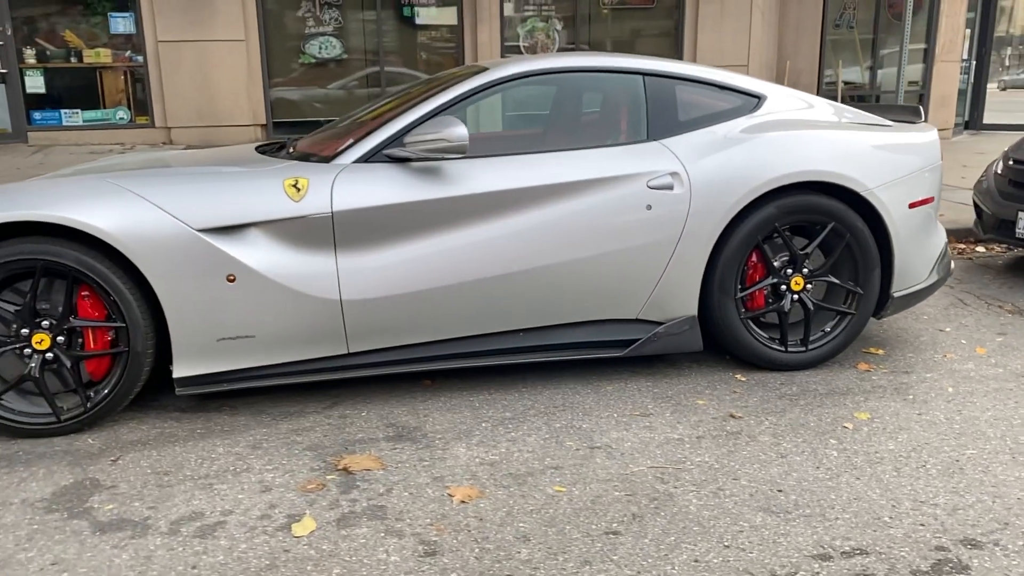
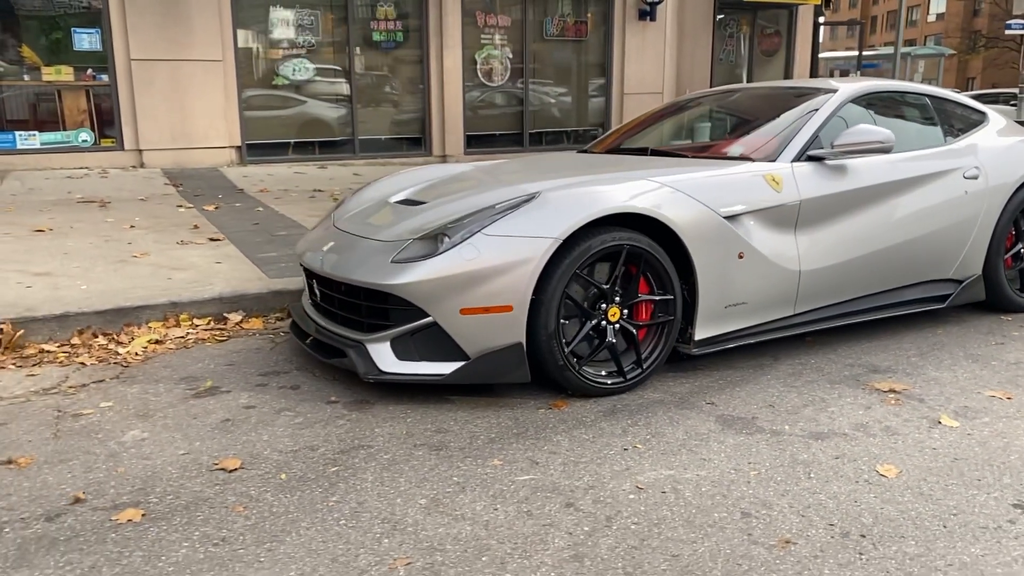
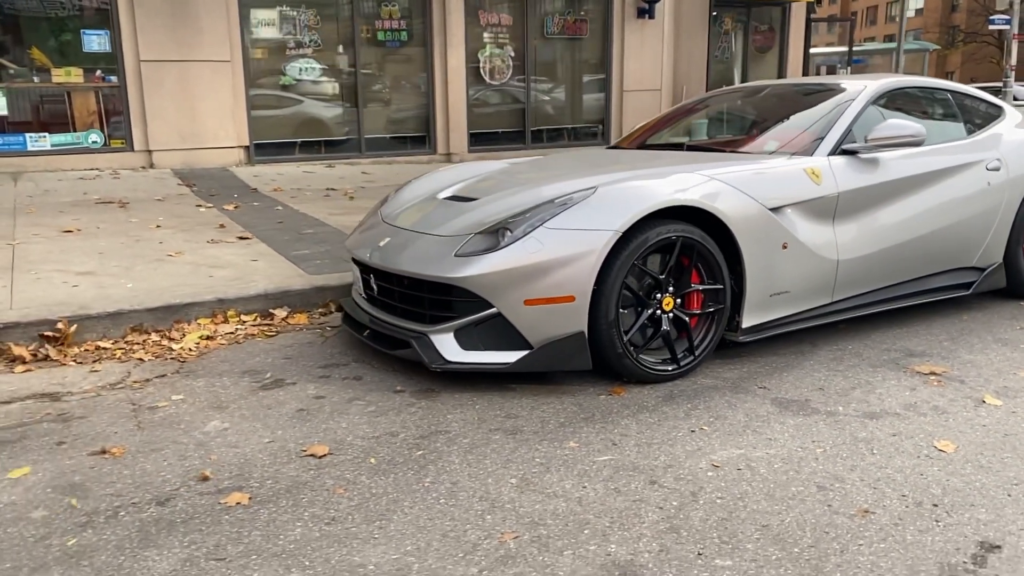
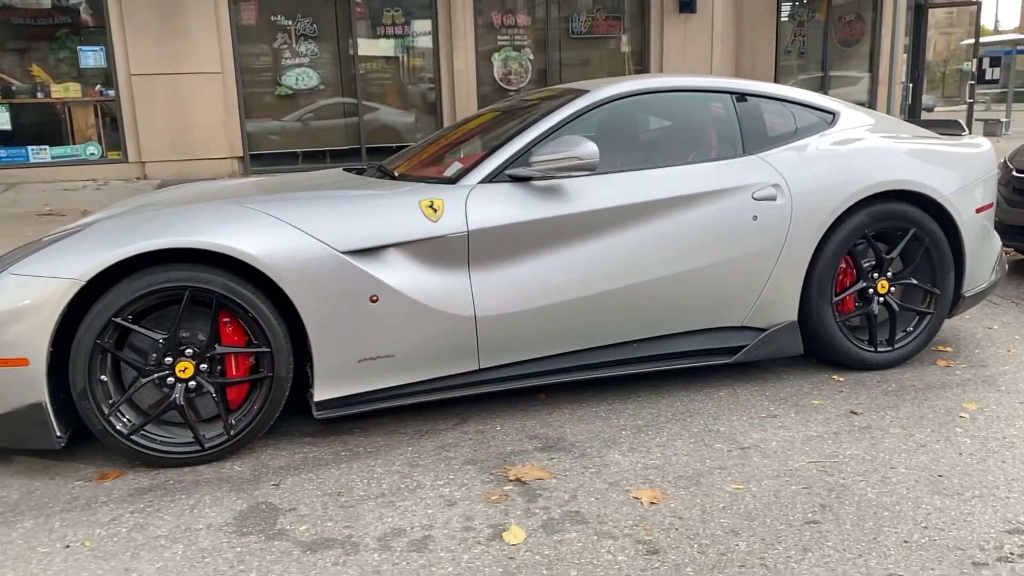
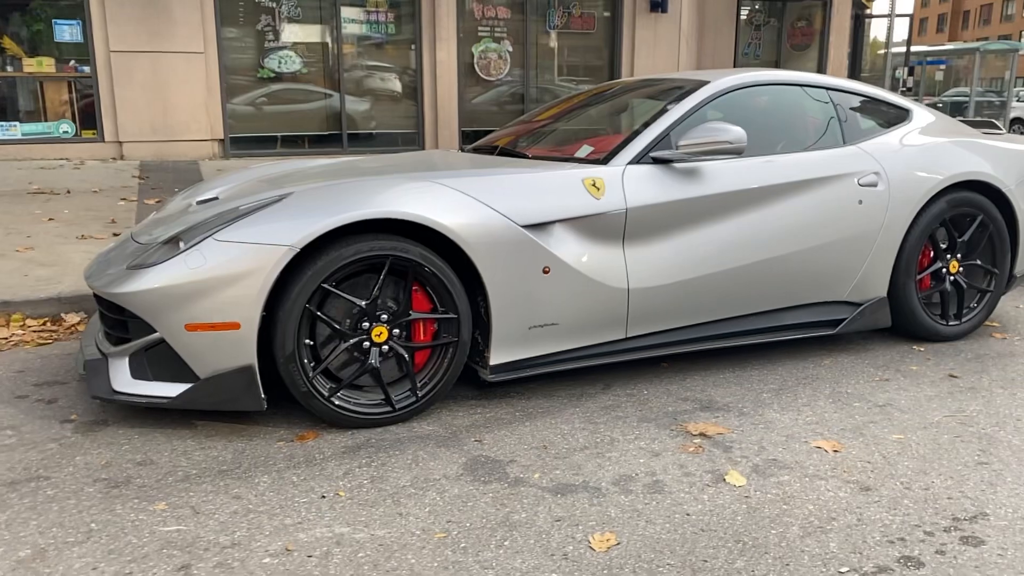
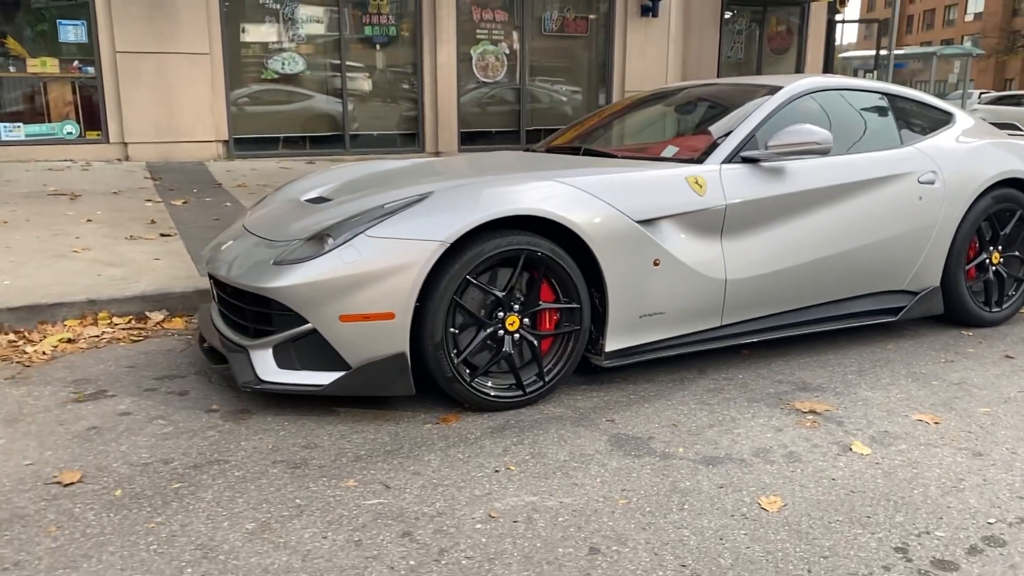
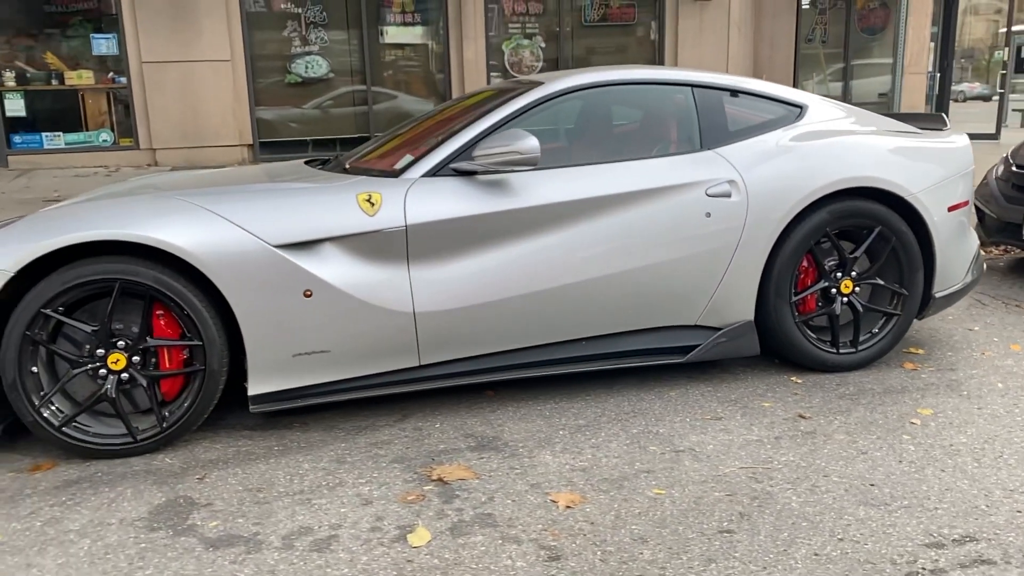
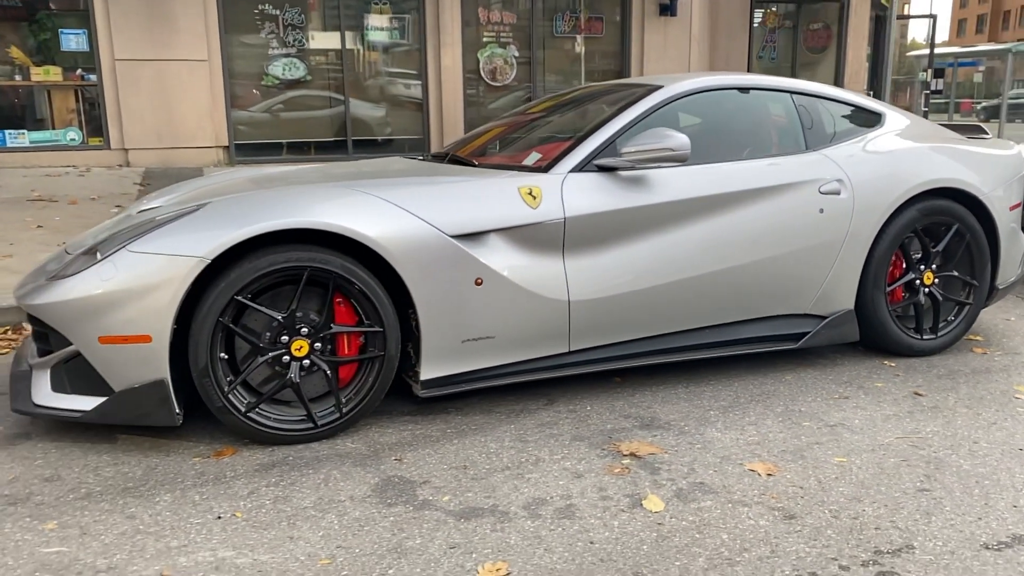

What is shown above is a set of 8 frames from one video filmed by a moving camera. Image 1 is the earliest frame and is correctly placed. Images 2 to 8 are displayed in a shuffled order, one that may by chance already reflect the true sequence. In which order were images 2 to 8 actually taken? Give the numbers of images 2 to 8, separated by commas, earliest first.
7, 4, 8, 5, 6, 2, 3
